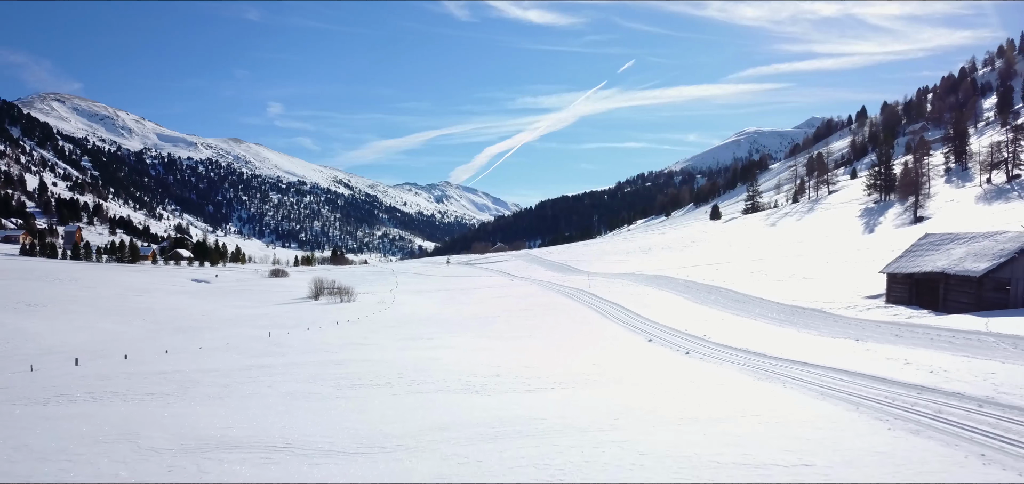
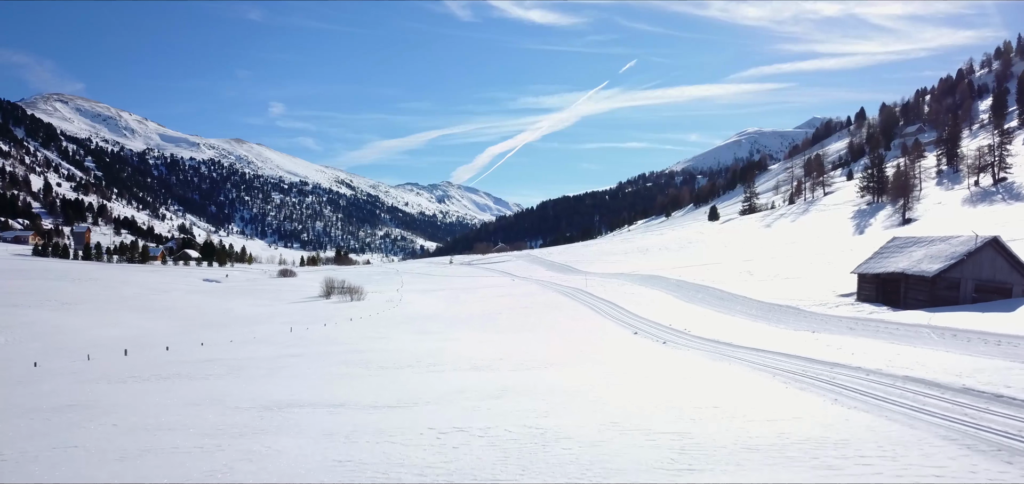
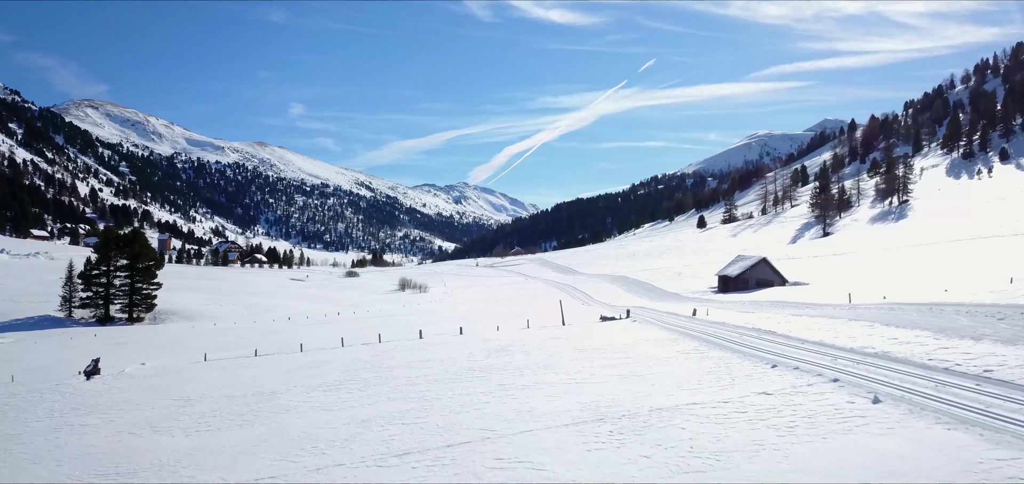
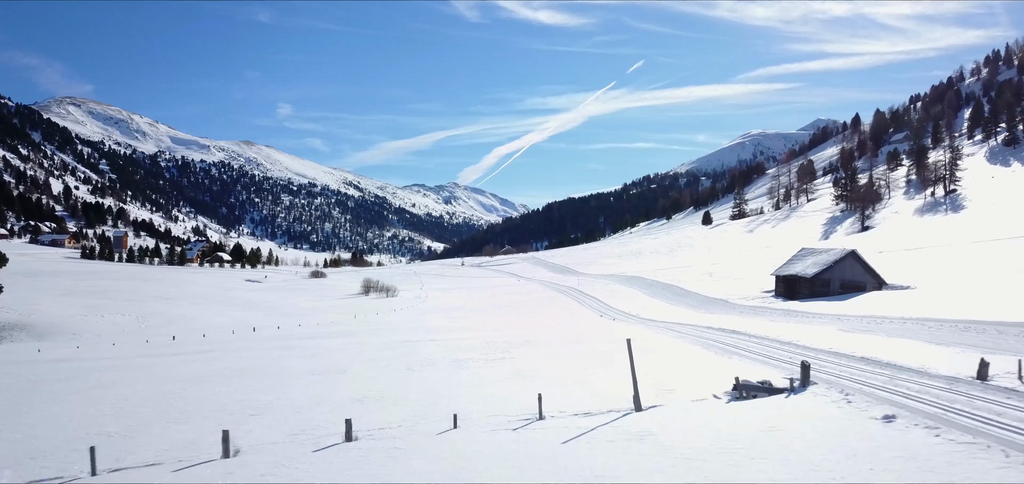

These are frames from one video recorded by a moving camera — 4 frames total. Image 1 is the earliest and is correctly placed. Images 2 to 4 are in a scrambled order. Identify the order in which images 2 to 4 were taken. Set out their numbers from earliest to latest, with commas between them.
2, 4, 3
